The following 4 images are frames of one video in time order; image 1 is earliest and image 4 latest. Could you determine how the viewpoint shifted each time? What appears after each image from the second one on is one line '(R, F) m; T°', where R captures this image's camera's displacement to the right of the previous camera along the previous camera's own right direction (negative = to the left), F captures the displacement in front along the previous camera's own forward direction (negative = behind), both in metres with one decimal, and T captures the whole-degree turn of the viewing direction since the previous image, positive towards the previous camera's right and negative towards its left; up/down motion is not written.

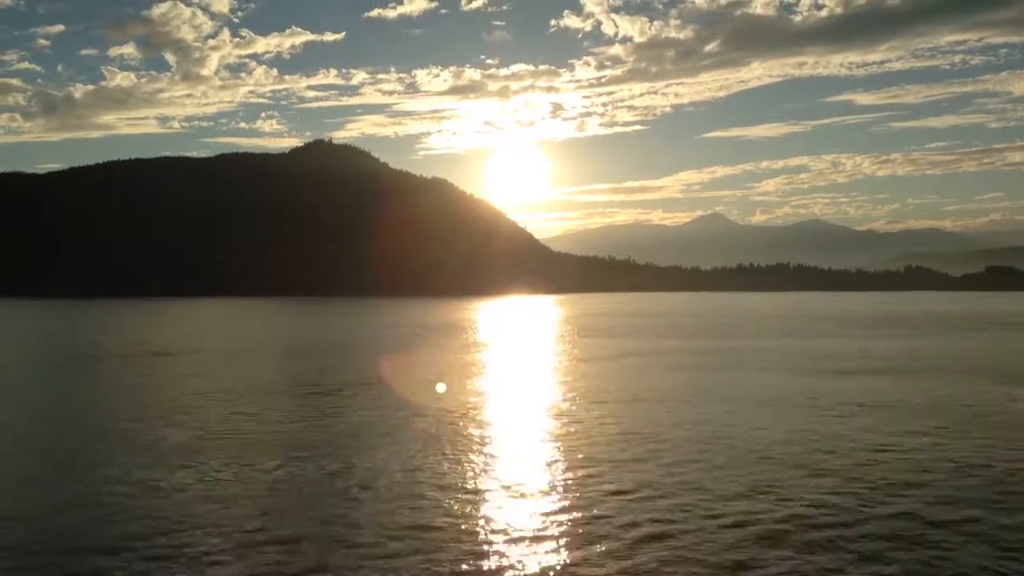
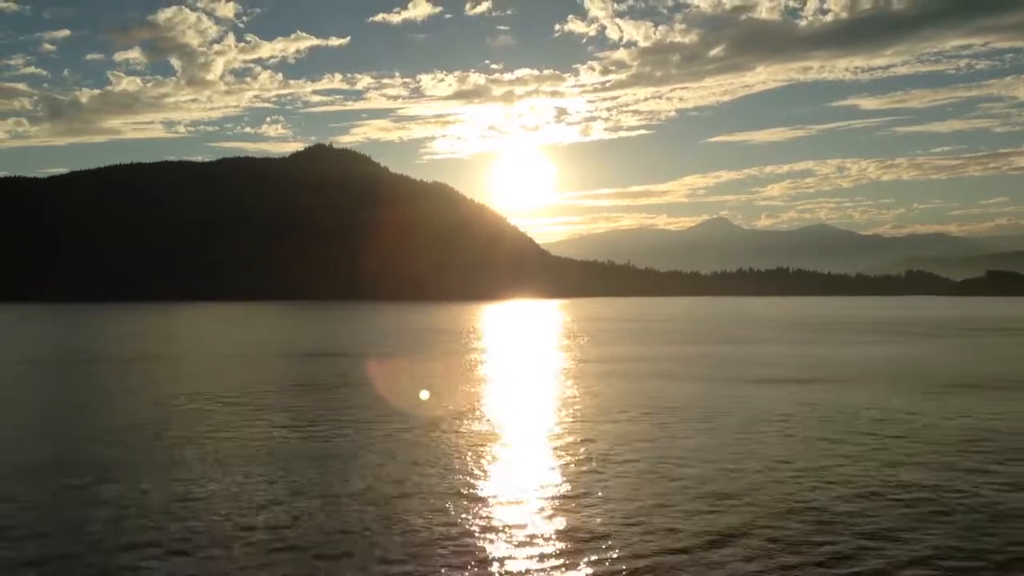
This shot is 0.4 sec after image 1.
(+0.9, +0.1) m; 0°
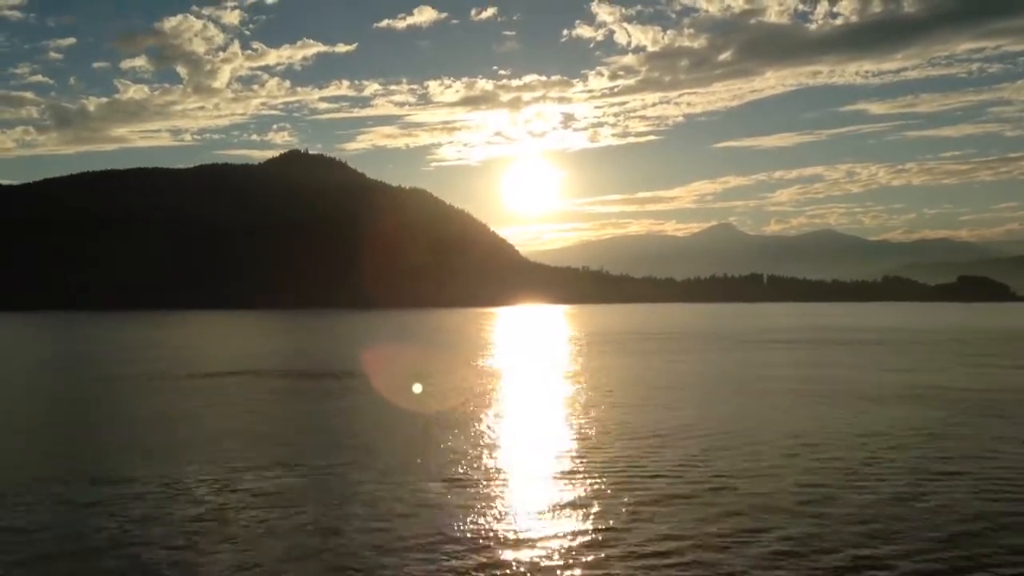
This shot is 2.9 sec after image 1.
(+0.4, +1.6) m; -1°
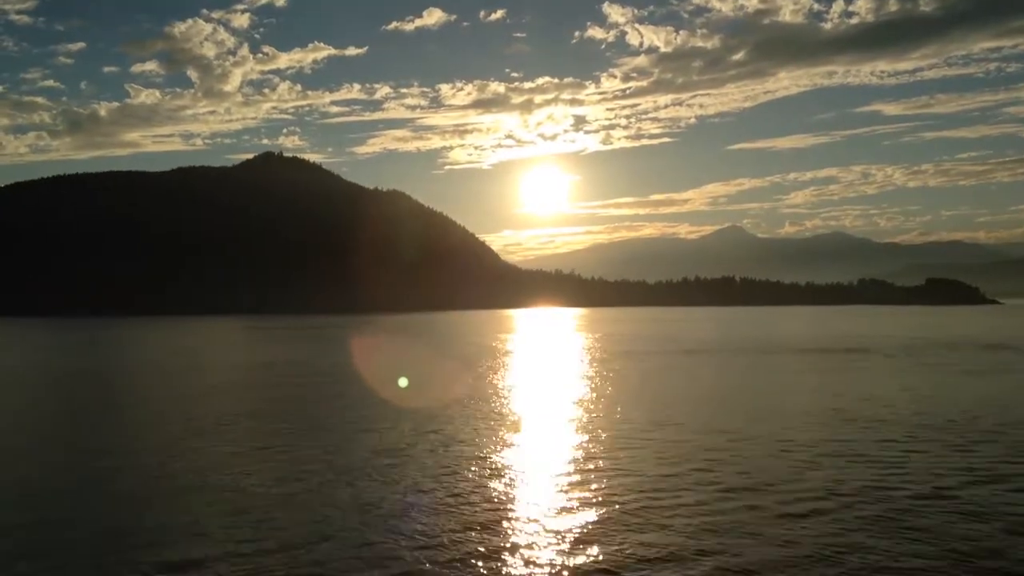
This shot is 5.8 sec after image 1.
(+1.1, +1.9) m; -1°
